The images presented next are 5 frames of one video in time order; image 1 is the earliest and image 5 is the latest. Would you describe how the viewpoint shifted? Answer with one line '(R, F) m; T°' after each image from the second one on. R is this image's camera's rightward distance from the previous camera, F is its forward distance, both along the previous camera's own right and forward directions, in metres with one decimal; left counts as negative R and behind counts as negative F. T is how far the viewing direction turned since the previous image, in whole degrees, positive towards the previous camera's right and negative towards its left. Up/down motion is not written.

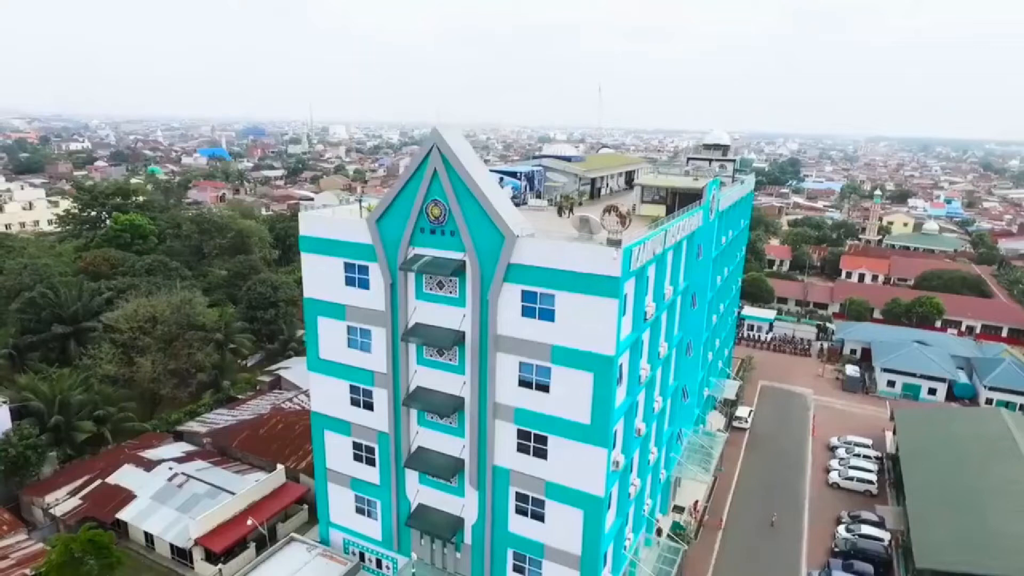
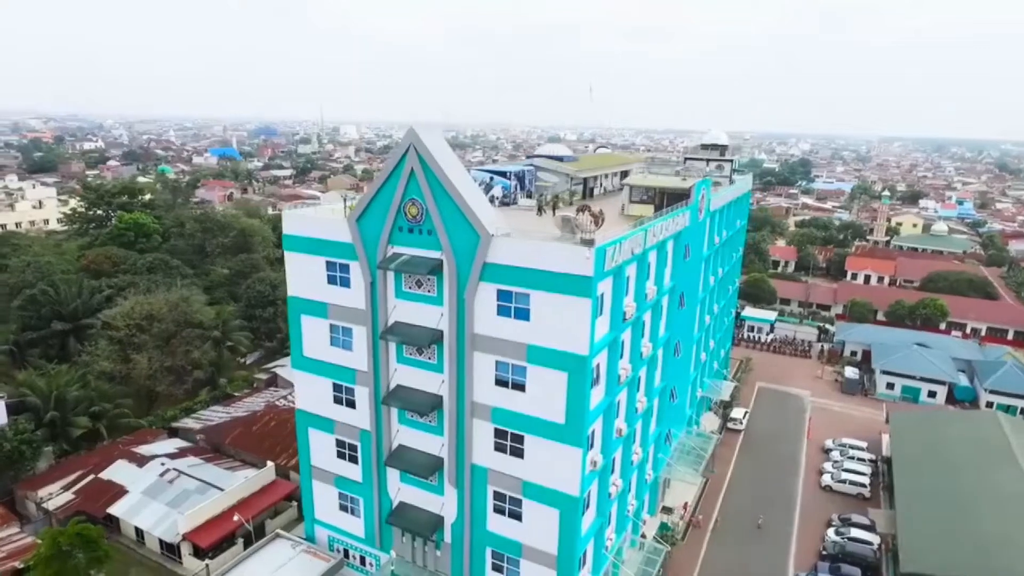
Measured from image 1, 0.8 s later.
(+1.0, 0.0) m; -1°
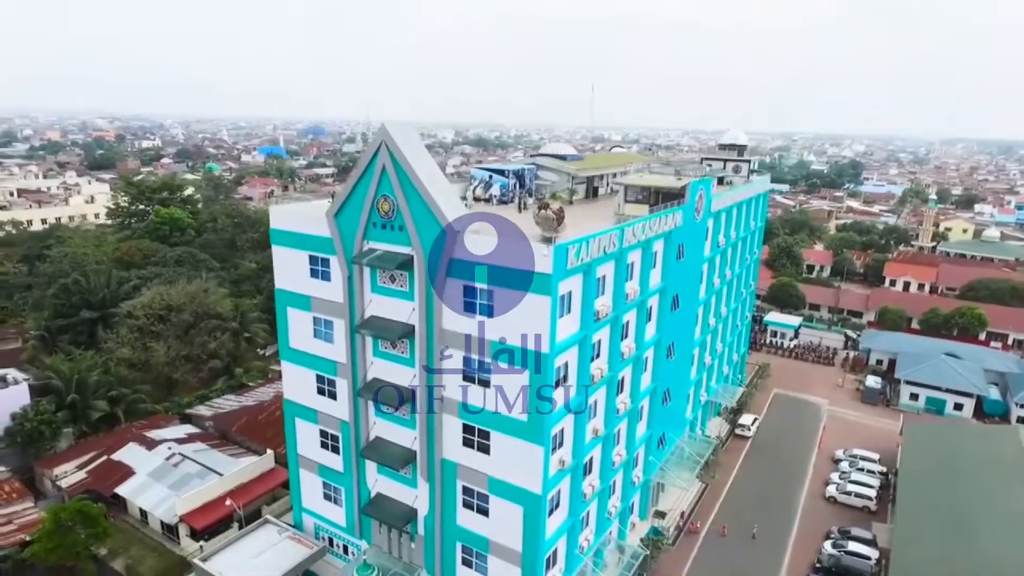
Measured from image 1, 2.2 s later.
(+2.3, 0.0) m; -4°
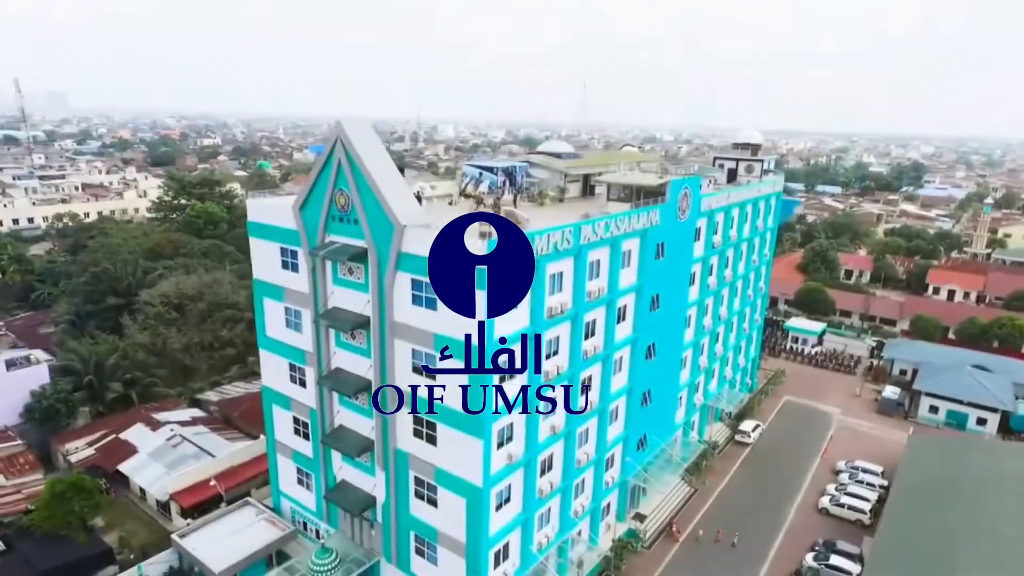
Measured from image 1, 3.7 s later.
(+3.1, 0.0) m; -5°
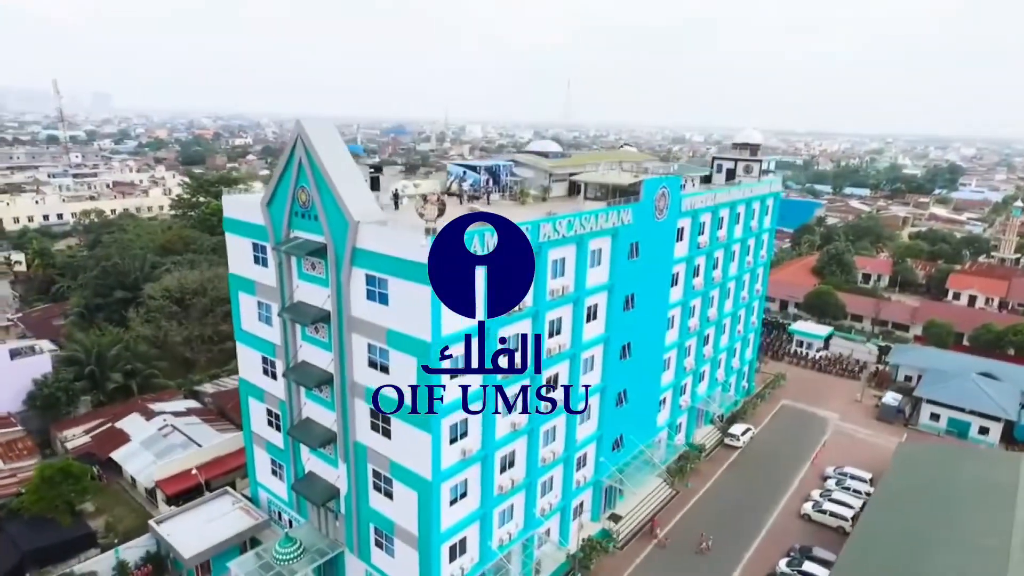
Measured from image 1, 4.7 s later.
(+2.3, -0.1) m; -3°
